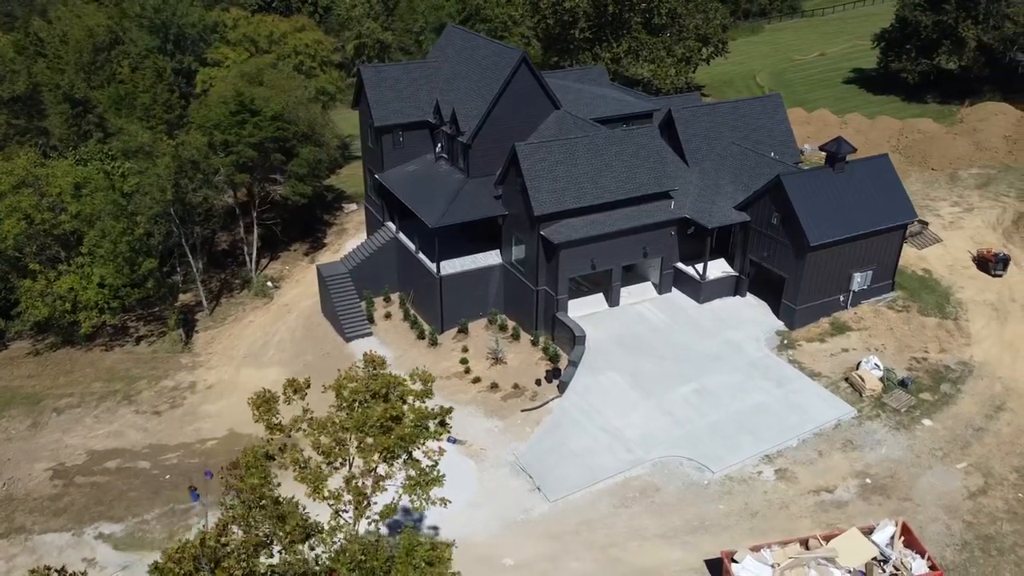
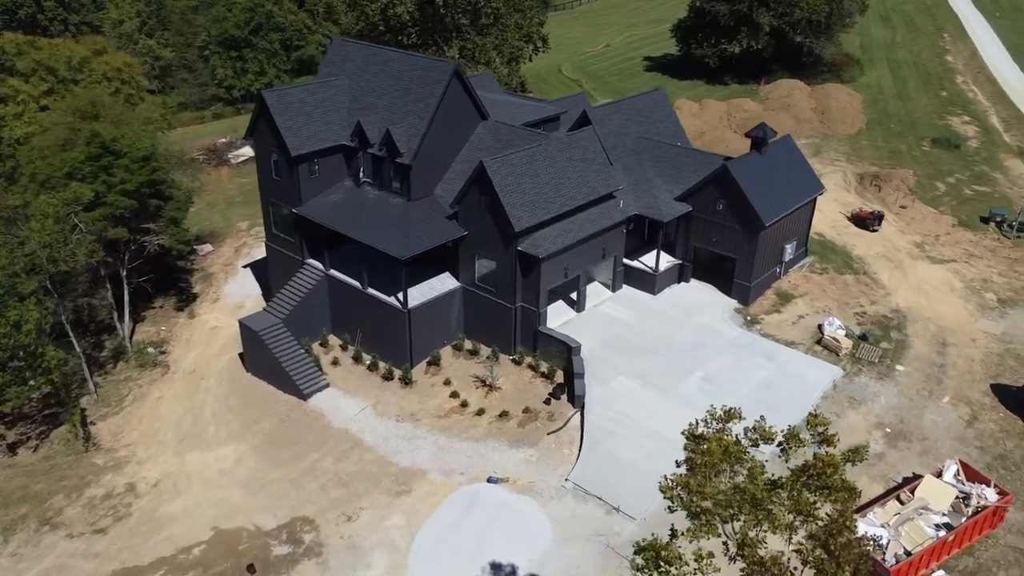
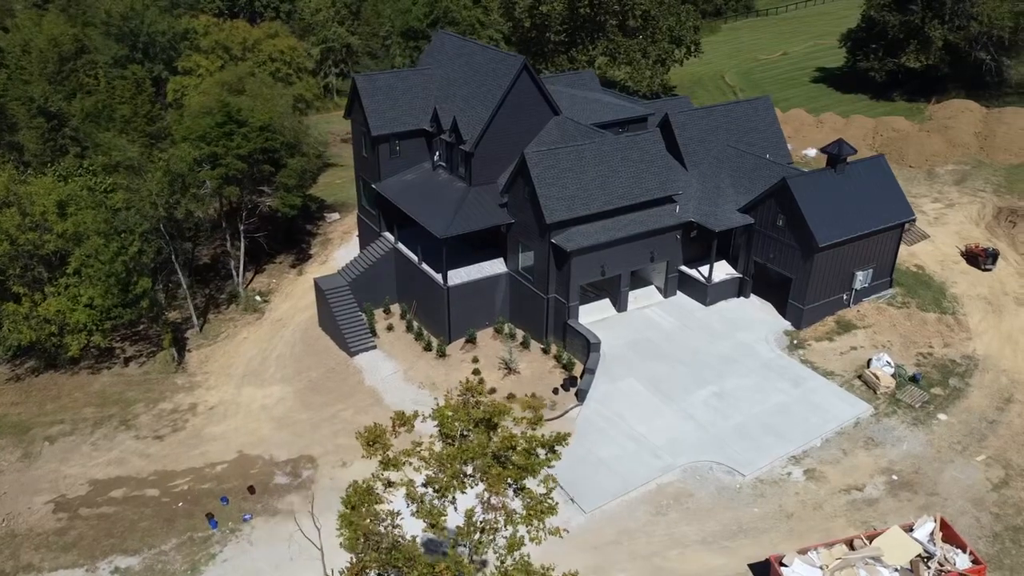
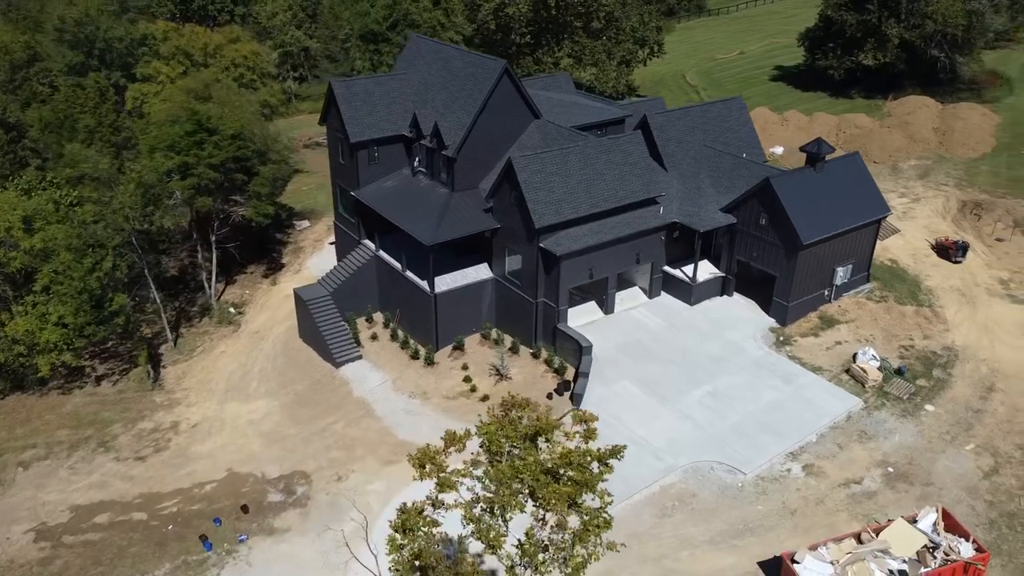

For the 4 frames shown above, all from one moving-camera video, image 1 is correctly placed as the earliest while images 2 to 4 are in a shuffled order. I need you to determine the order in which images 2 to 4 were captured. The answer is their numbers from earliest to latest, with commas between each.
3, 4, 2
